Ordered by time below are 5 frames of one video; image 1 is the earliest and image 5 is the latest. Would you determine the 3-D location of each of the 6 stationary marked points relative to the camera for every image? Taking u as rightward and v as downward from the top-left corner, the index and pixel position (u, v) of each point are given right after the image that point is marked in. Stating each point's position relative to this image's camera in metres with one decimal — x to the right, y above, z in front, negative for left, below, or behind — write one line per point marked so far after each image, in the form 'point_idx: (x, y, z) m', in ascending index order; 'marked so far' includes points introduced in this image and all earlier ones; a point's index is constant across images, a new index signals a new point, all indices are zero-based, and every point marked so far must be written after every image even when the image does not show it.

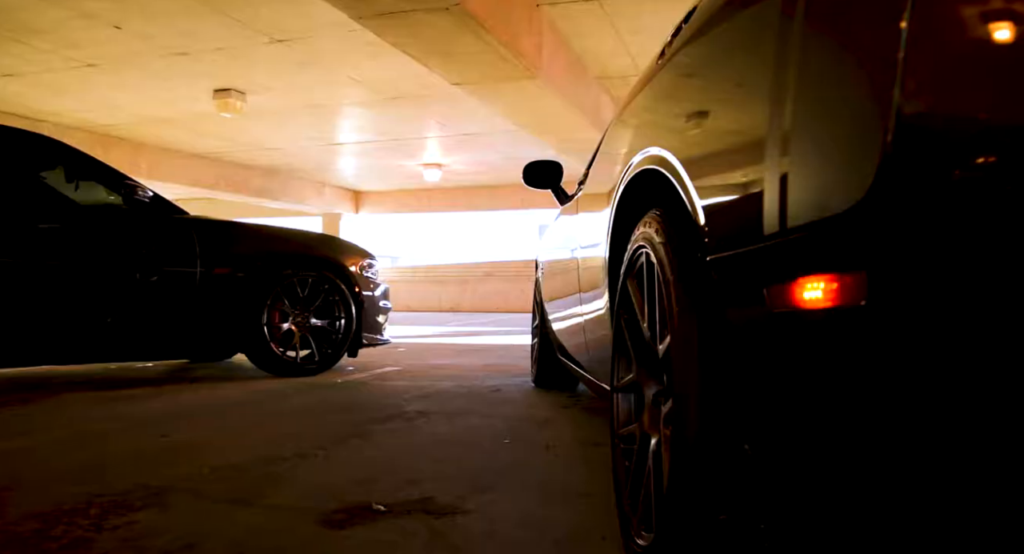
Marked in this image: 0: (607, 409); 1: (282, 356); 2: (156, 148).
0: (+0.5, -0.7, +3.3) m
1: (-1.5, -0.5, +4.5) m
2: (-6.7, +2.4, +12.5) m
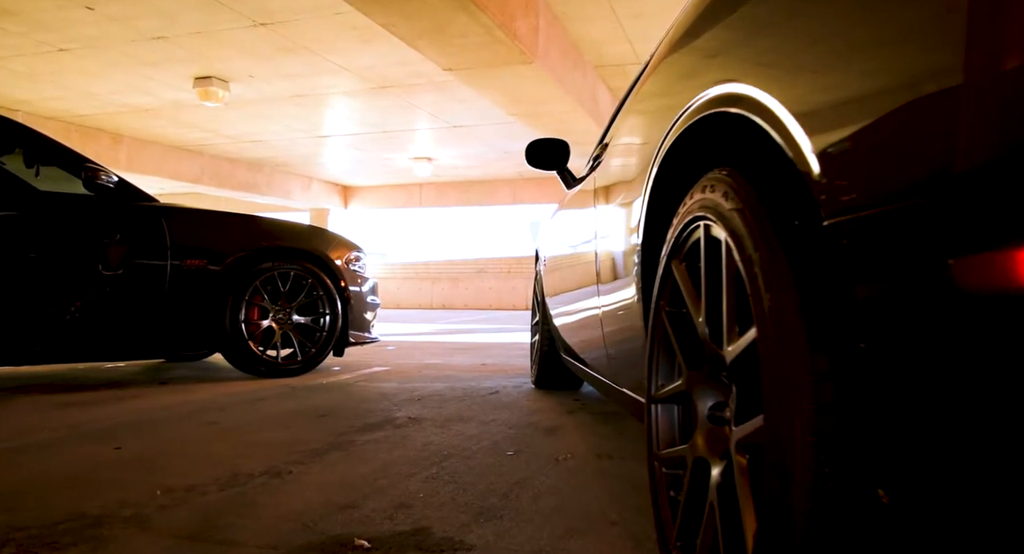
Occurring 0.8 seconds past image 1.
0: (+0.5, -0.6, +3.0) m
1: (-1.5, -0.5, +4.1) m
2: (-6.8, +2.5, +12.1) m
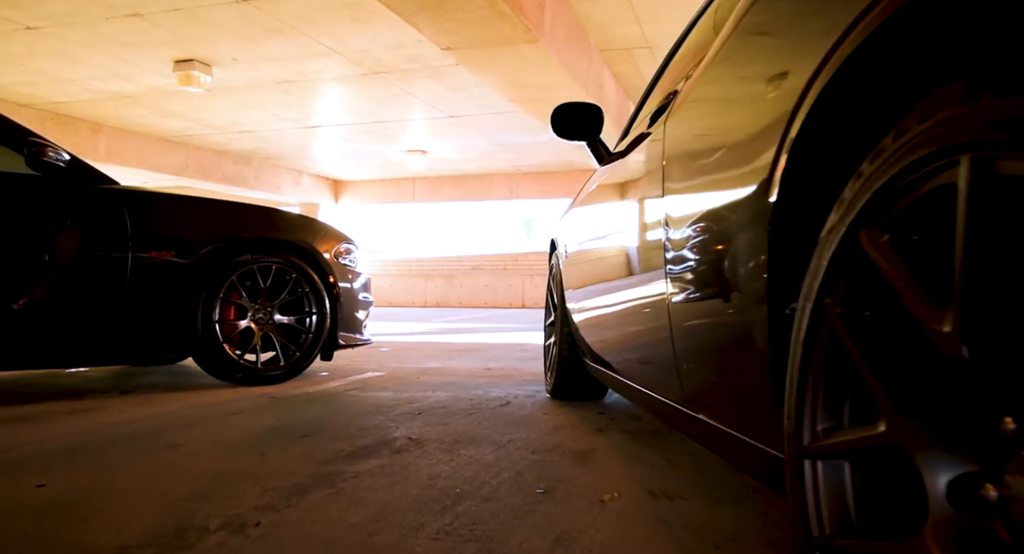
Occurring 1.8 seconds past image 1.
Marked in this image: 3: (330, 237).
0: (+0.5, -0.6, +2.6) m
1: (-1.5, -0.5, +3.7) m
2: (-6.8, +2.5, +11.5) m
3: (-1.1, +0.2, +4.1) m
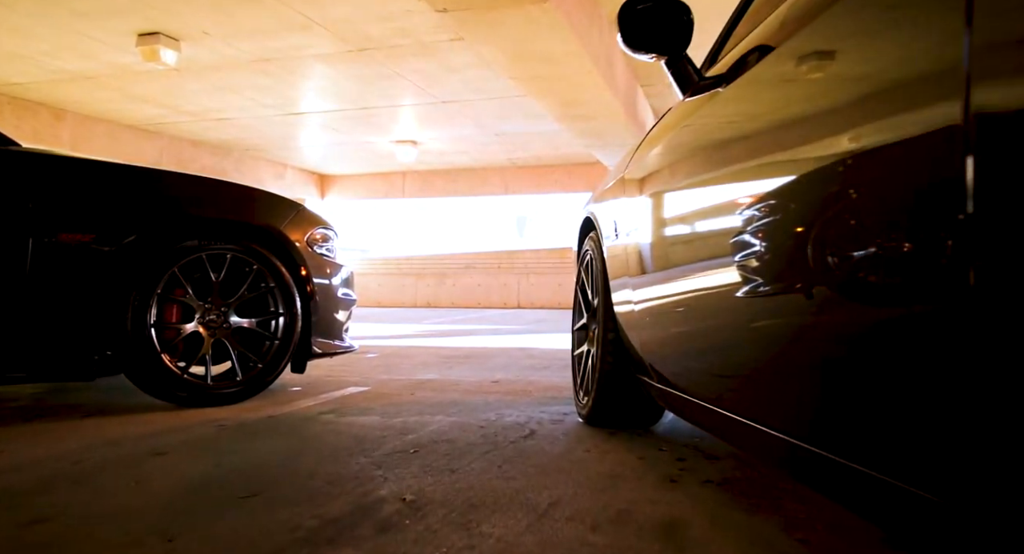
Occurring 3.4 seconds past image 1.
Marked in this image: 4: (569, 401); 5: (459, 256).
0: (+0.6, -0.6, +1.8) m
1: (-1.4, -0.4, +2.9) m
2: (-6.9, +2.6, +10.7) m
3: (-1.0, +0.3, +3.3) m
4: (+0.3, -0.6, +3.0) m
5: (-1.2, +0.5, +15.8) m
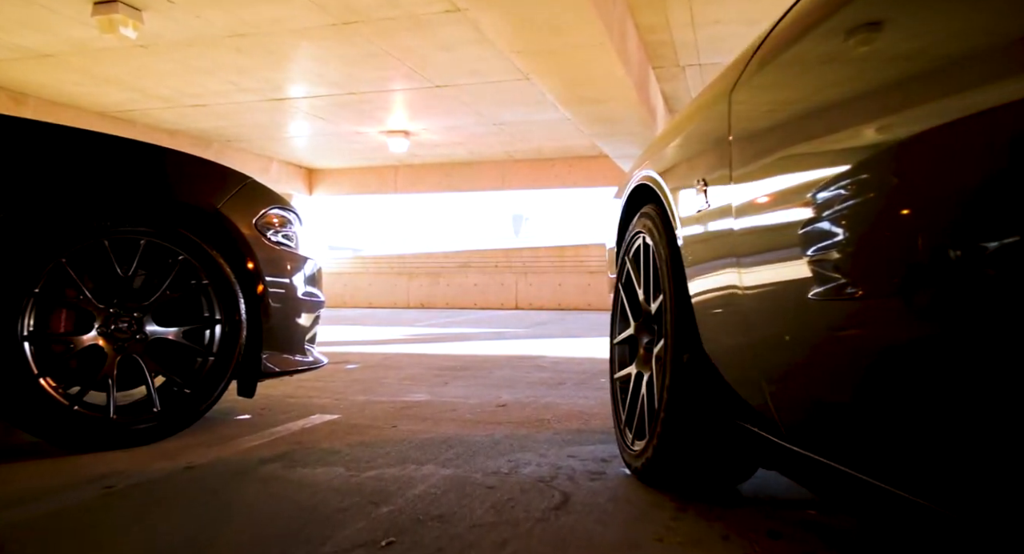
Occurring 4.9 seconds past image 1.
0: (+0.7, -0.5, +1.1) m
1: (-1.4, -0.4, +2.1) m
2: (-6.9, +2.6, +9.8) m
3: (-1.0, +0.3, +2.5) m
4: (+0.3, -0.5, +2.3) m
5: (-1.3, +0.5, +15.0) m
